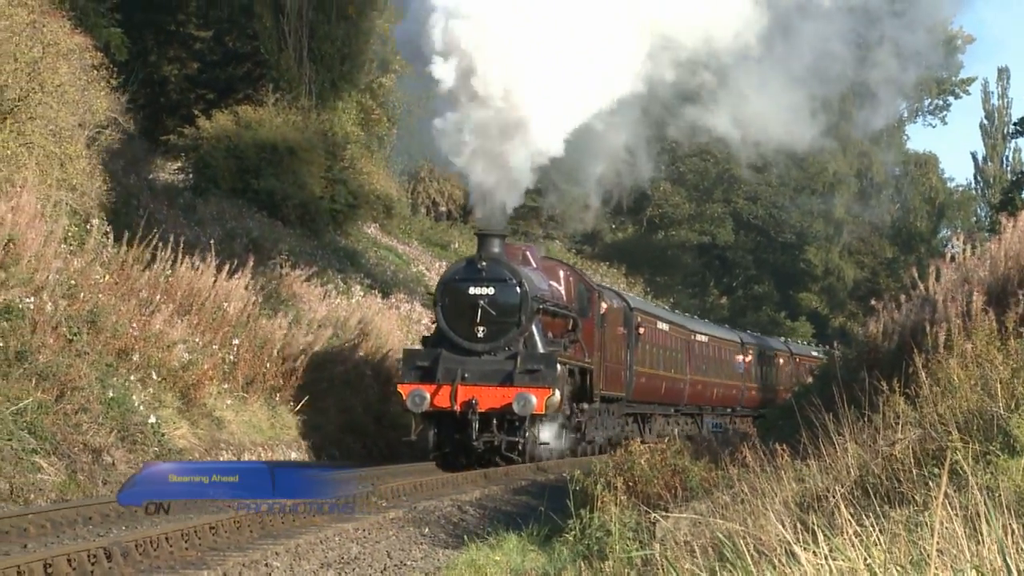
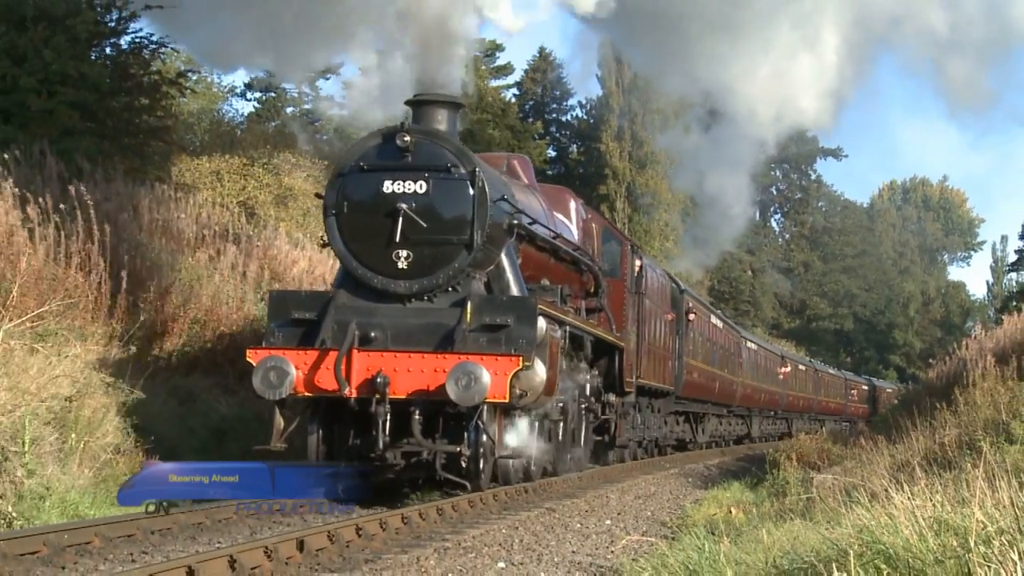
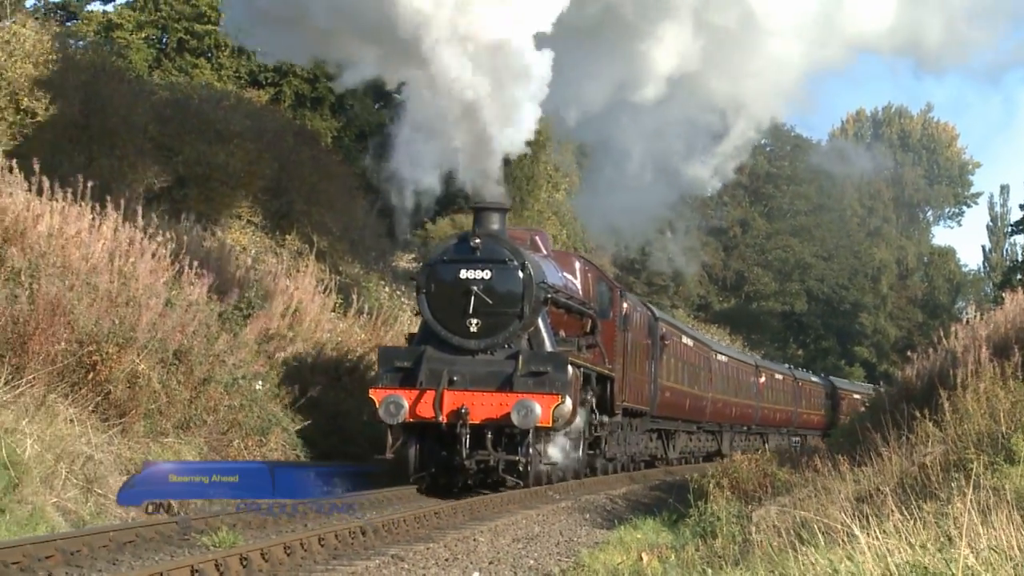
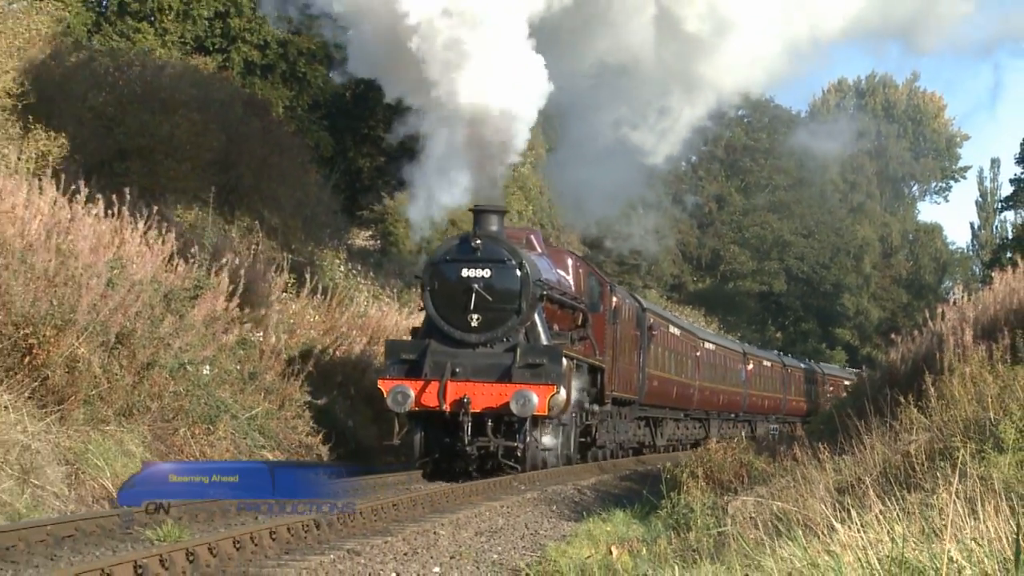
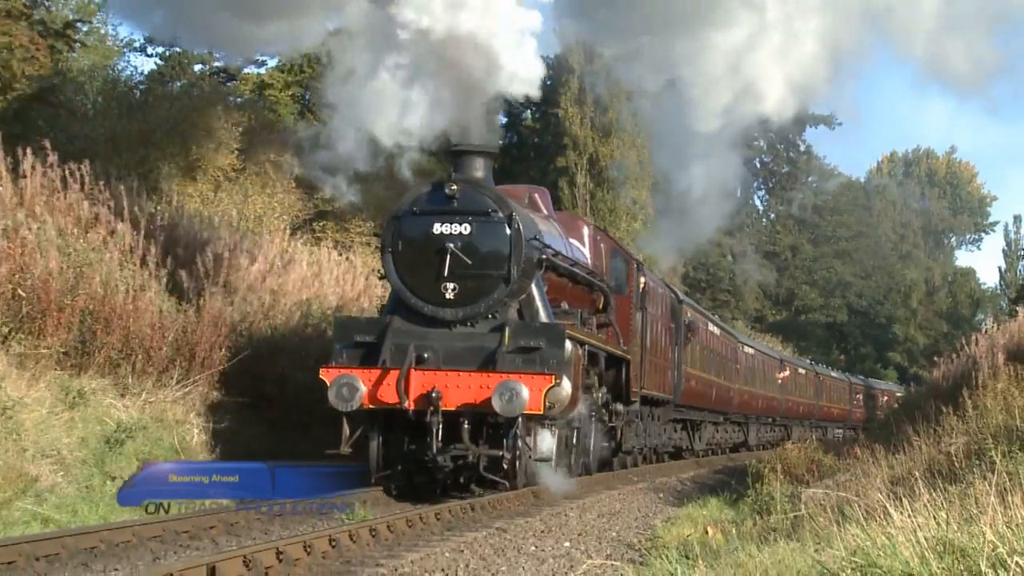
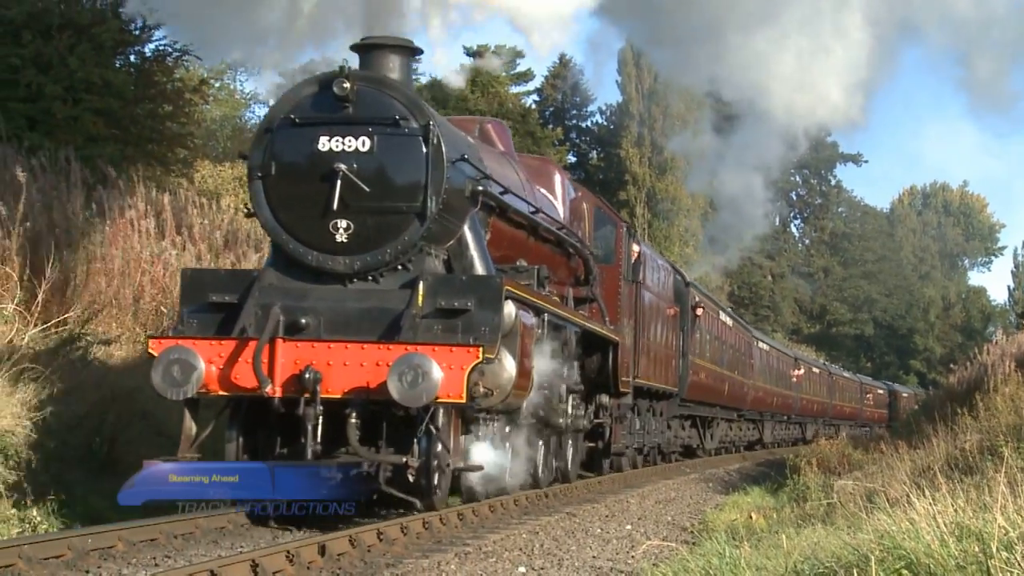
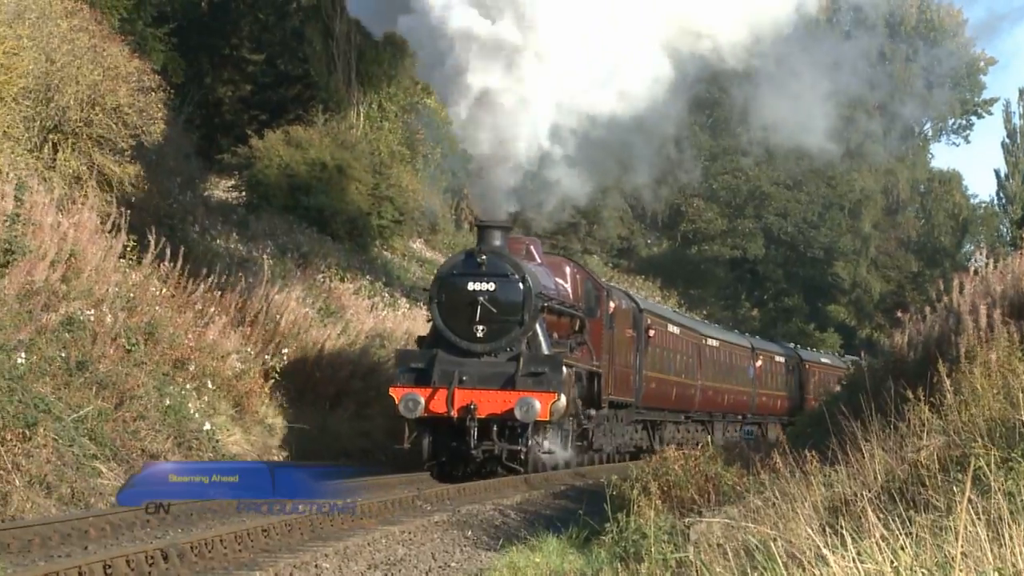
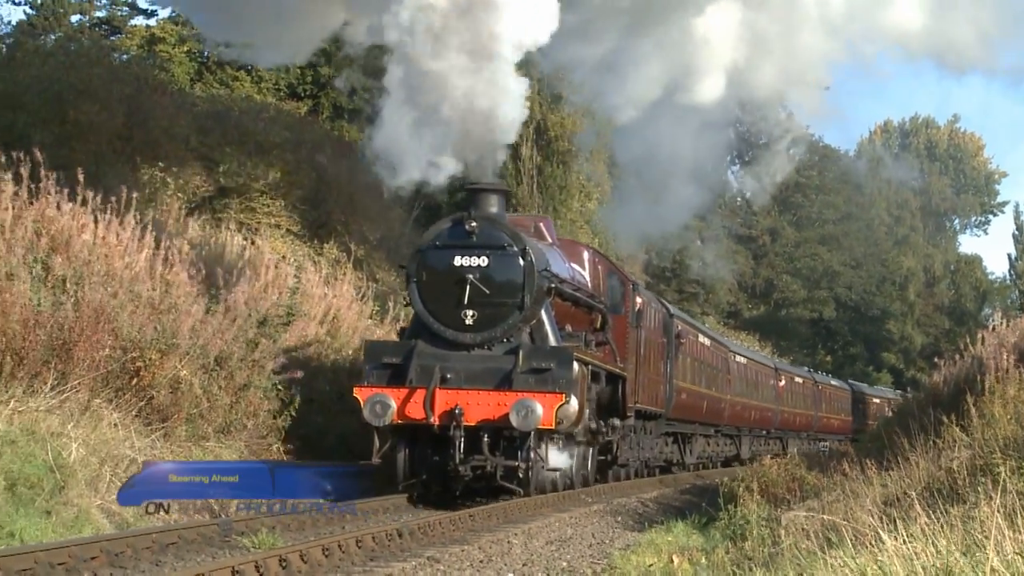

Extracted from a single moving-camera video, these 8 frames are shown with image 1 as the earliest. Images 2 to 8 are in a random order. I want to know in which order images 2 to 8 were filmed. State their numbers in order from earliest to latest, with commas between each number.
7, 4, 3, 8, 5, 2, 6
